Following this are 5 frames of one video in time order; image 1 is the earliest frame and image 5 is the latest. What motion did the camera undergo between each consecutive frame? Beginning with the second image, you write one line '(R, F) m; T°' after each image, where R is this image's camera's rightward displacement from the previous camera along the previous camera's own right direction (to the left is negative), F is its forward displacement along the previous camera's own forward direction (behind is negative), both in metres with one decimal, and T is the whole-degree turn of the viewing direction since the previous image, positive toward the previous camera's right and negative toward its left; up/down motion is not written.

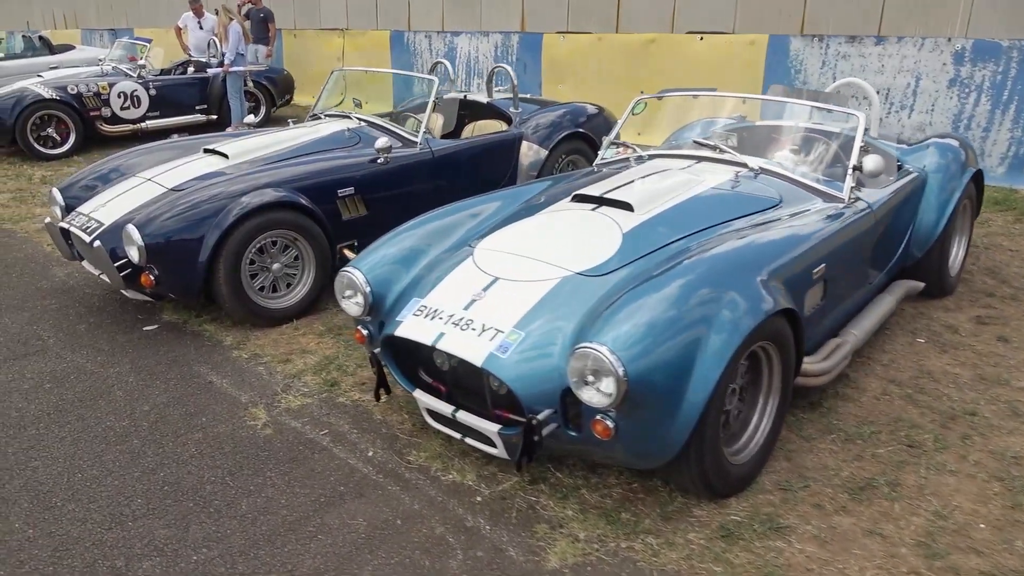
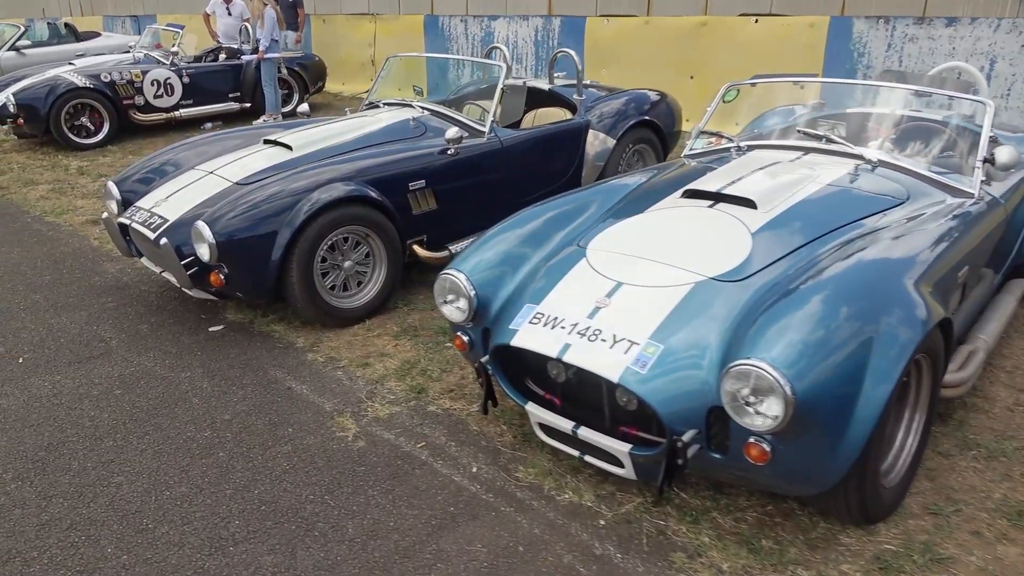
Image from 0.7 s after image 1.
(-0.3, +0.2) m; -1°
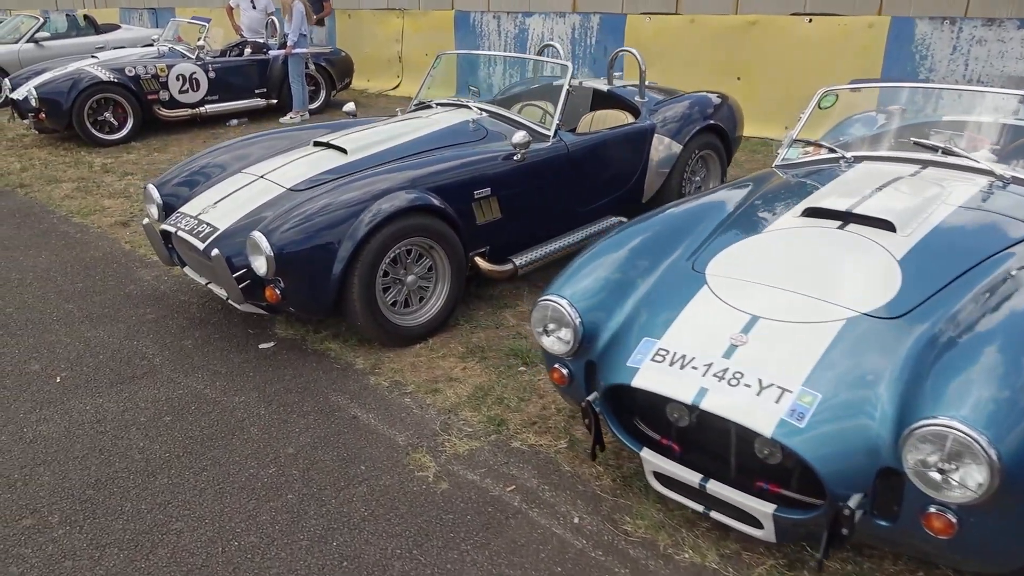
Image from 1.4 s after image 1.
(-0.3, +0.3) m; 0°
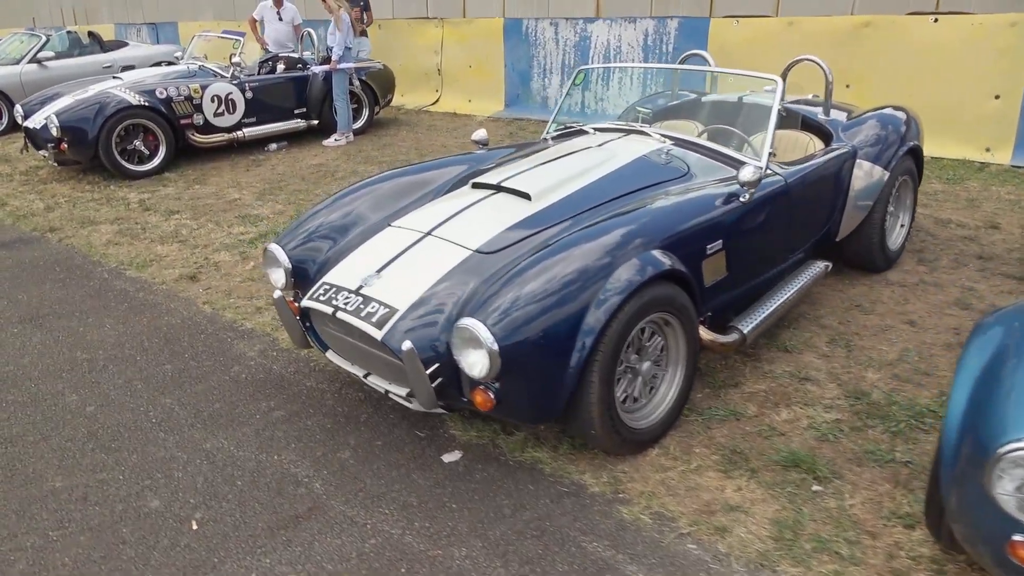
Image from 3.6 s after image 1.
(-0.9, +0.8) m; +1°
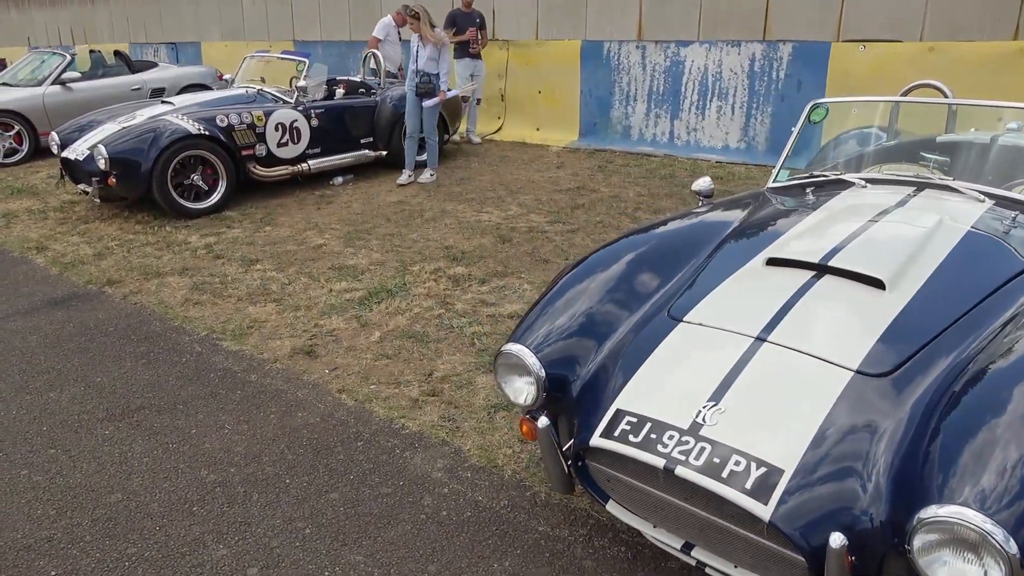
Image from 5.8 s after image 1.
(-1.0, +0.8) m; +1°
